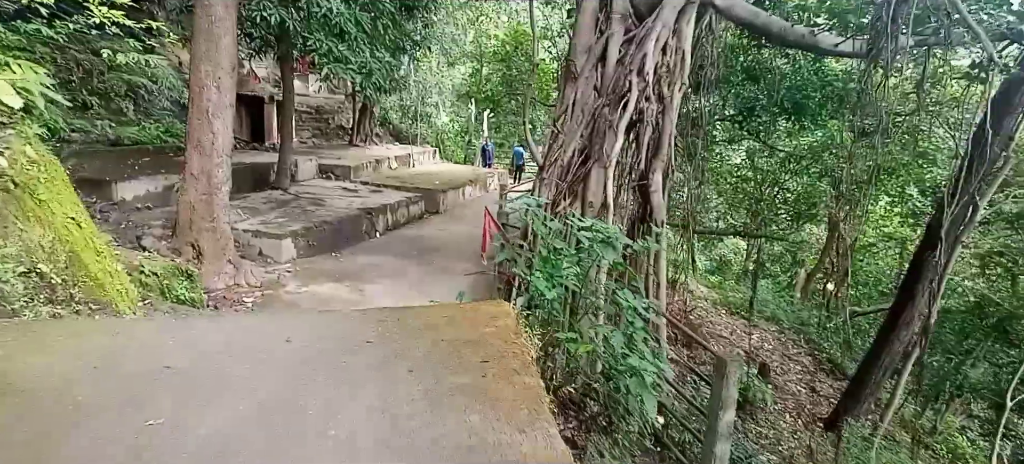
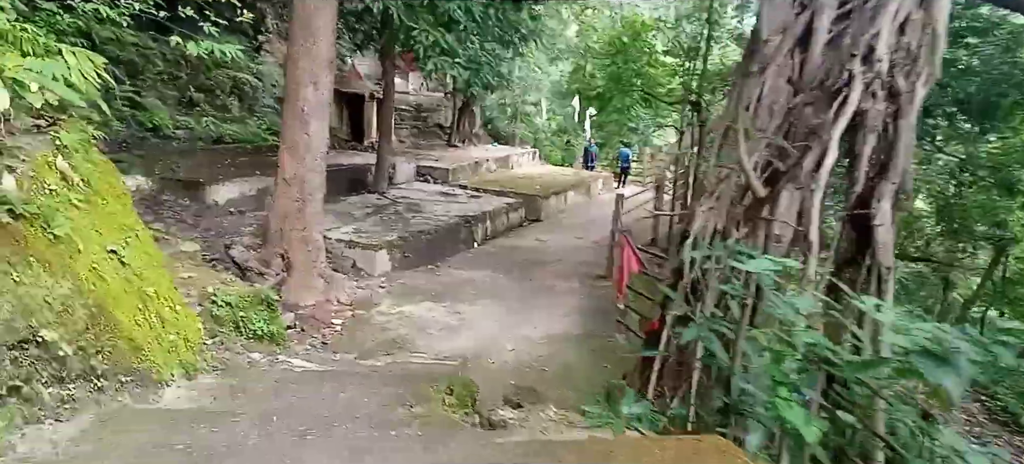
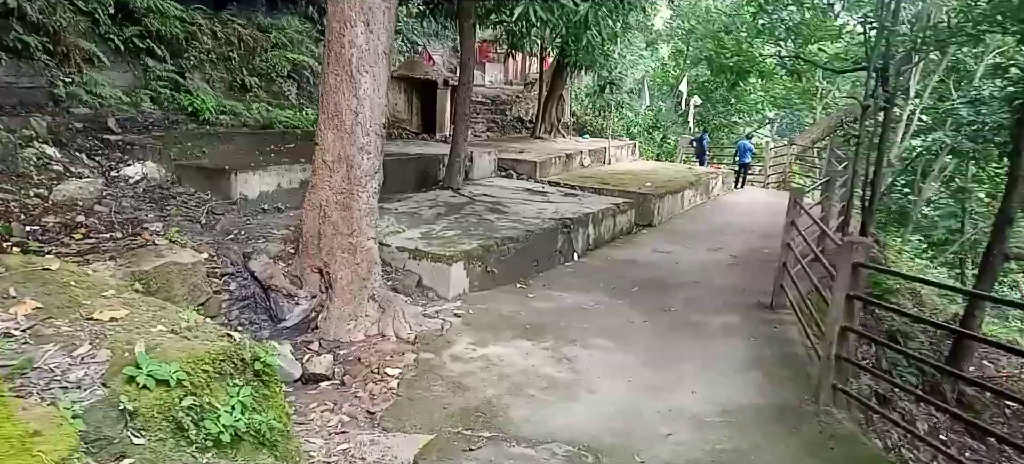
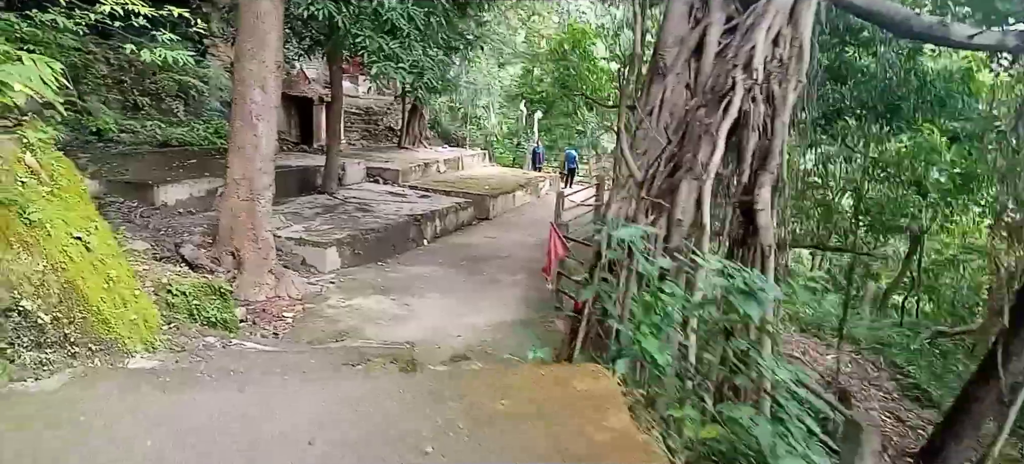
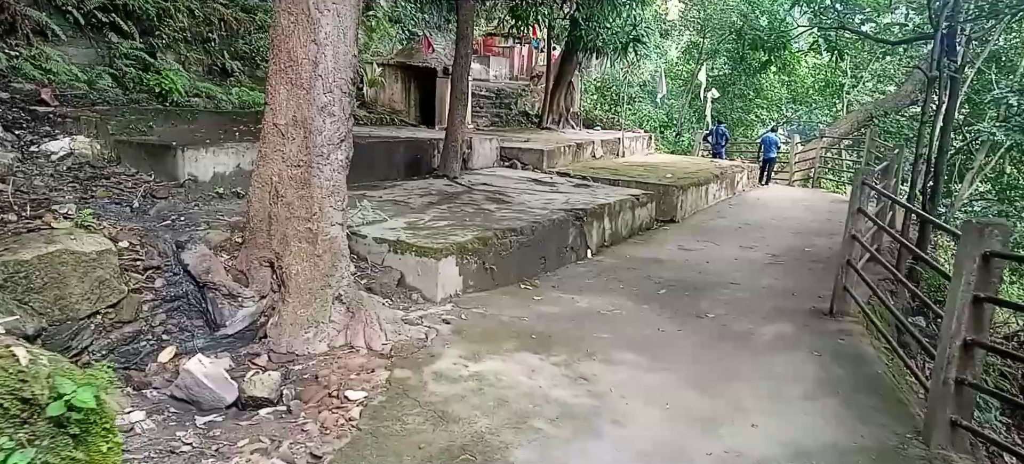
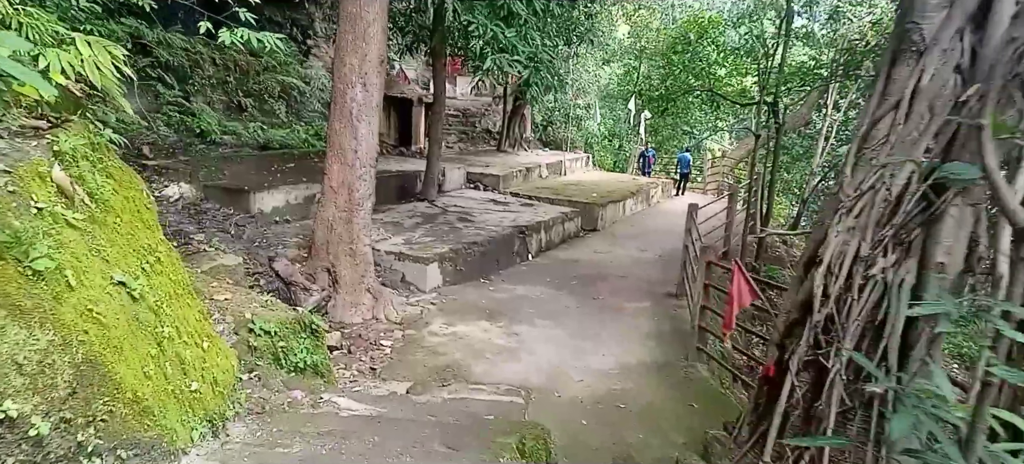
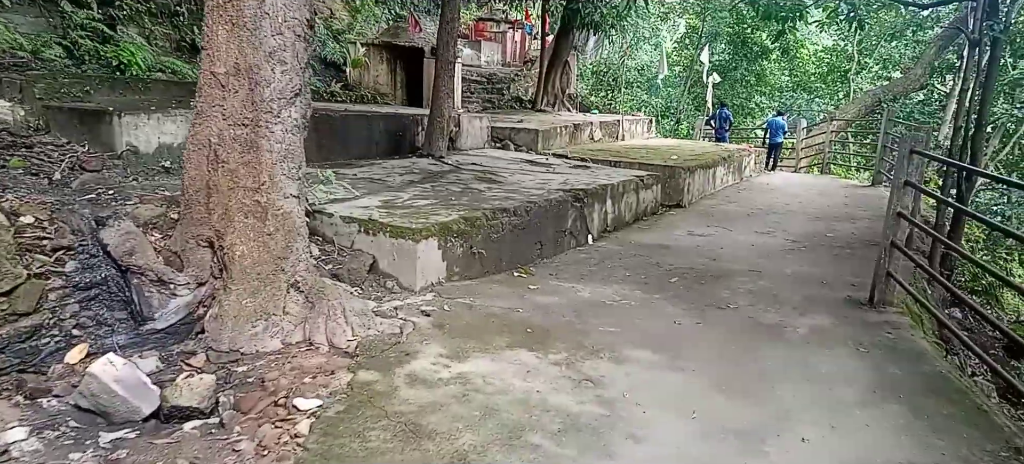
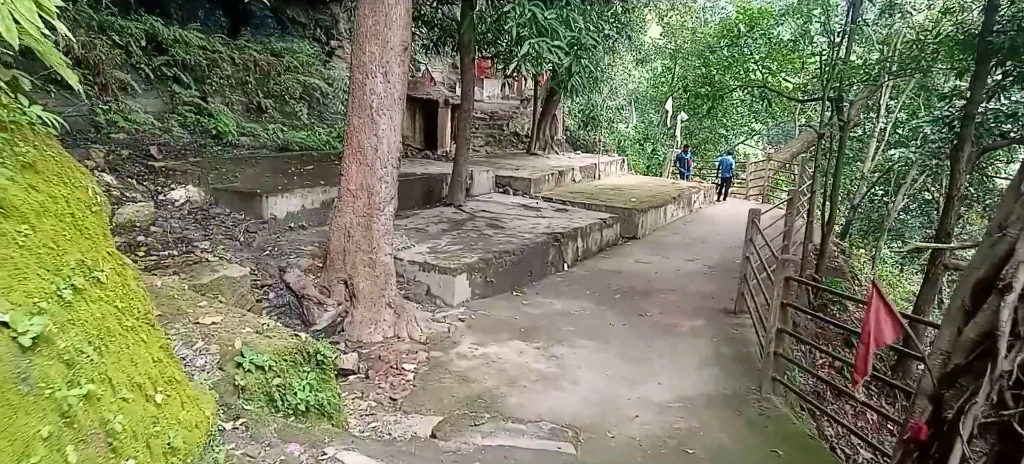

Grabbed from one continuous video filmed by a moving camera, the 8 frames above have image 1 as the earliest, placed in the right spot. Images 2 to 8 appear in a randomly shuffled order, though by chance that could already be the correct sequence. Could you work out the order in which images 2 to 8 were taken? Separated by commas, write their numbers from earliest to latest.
4, 2, 6, 8, 3, 5, 7
